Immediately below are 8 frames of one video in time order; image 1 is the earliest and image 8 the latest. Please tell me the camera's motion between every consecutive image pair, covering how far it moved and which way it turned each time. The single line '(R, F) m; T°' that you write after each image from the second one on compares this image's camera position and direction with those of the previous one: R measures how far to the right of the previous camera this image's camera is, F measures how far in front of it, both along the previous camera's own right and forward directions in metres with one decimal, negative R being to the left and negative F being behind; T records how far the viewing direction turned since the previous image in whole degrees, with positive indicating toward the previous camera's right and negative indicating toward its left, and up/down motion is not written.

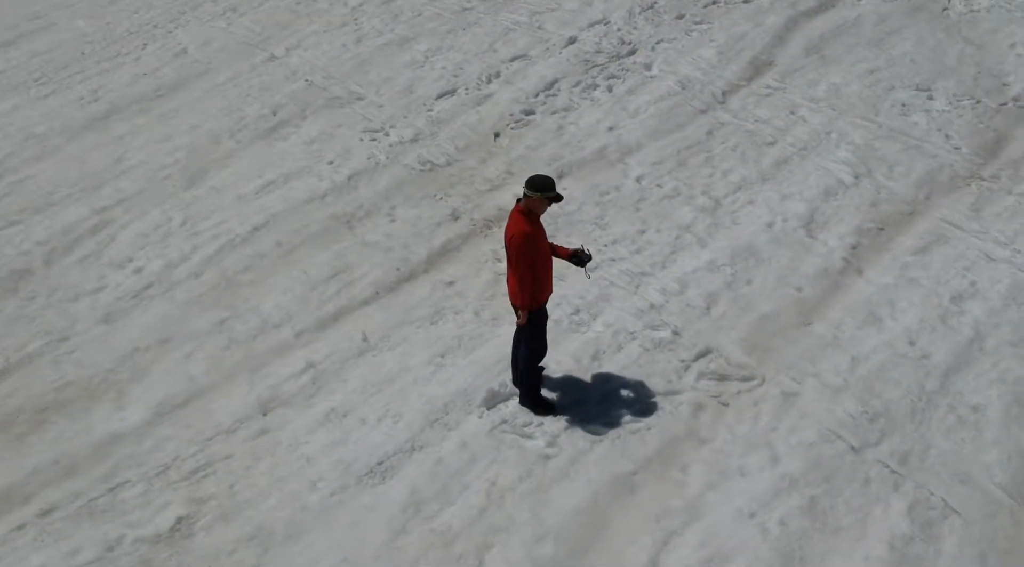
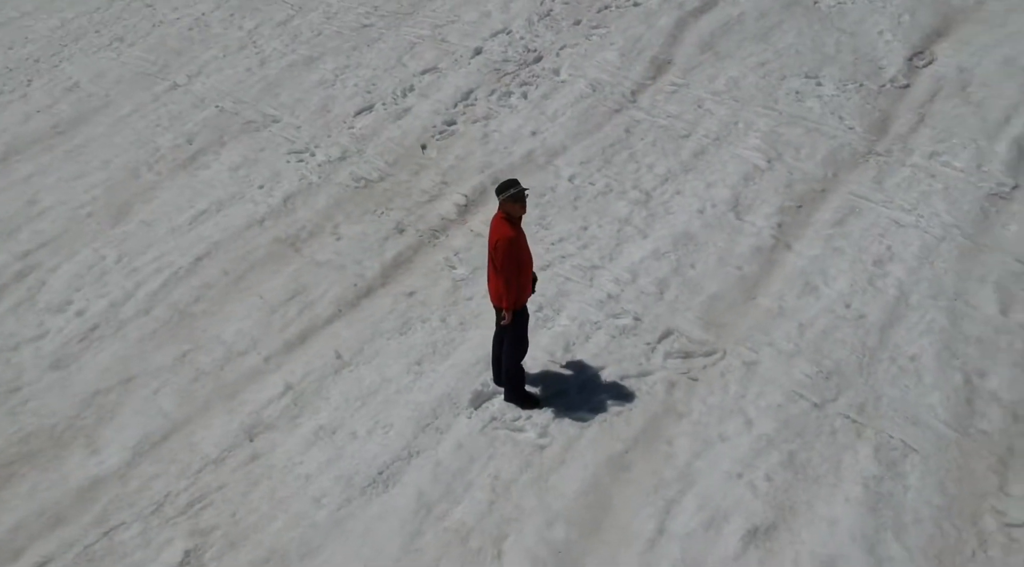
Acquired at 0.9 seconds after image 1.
(-0.8, -0.2) m; +8°
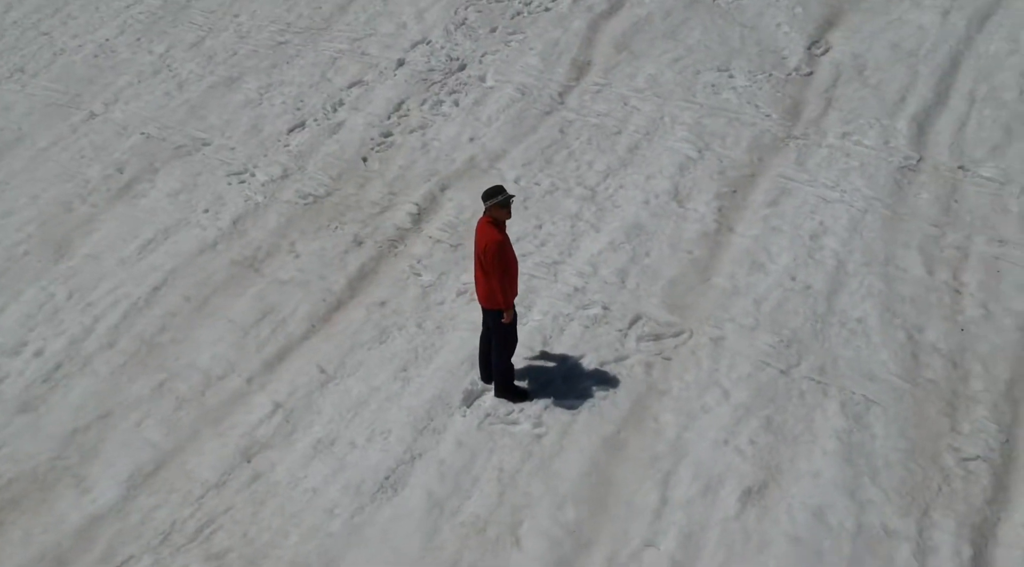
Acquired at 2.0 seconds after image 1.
(-0.8, -0.2) m; +7°
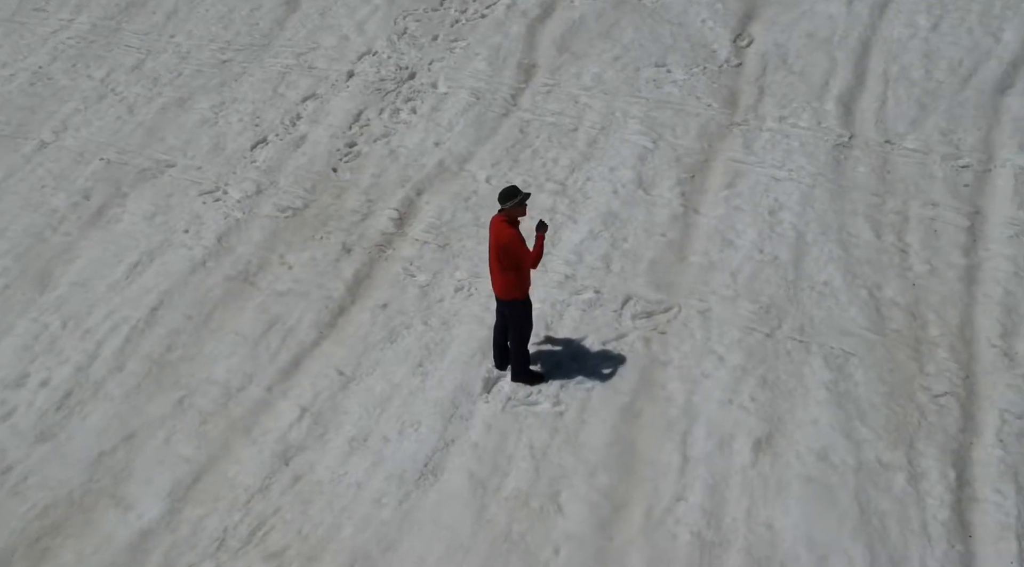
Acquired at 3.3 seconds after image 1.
(-1.0, -0.4) m; +7°
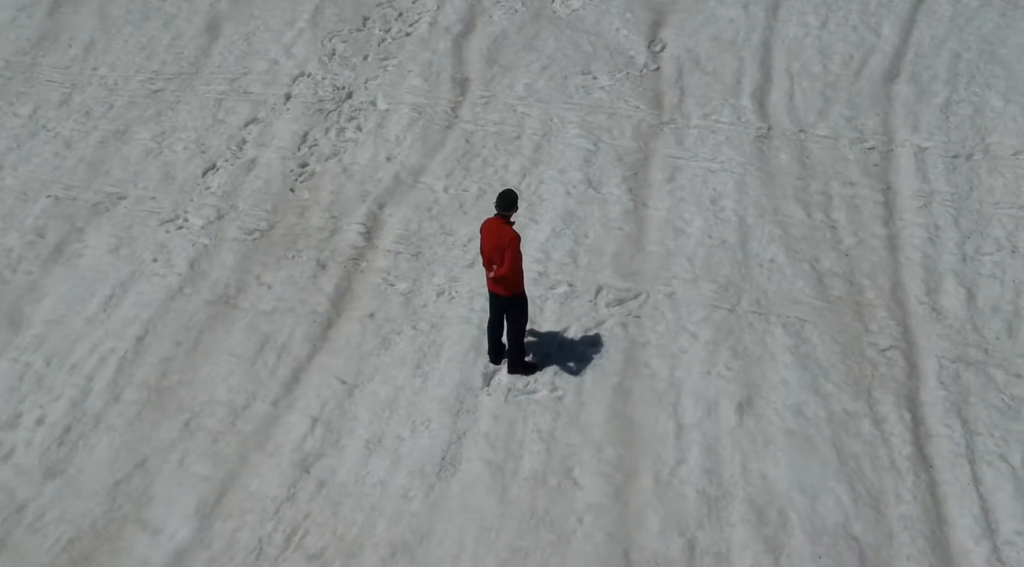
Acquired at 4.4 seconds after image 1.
(-1.0, -0.5) m; +8°
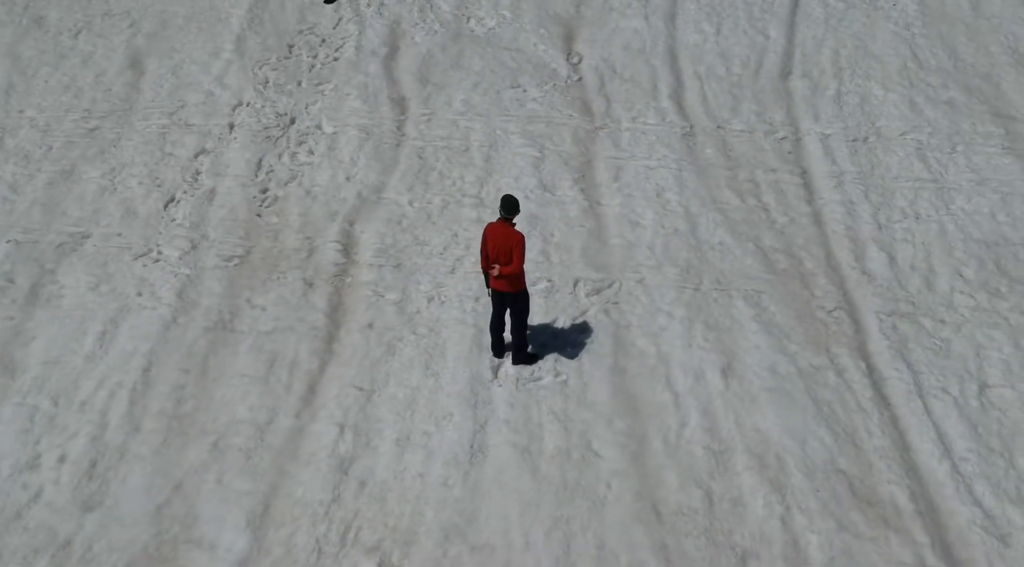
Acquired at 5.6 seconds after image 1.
(-1.3, -0.6) m; +9°
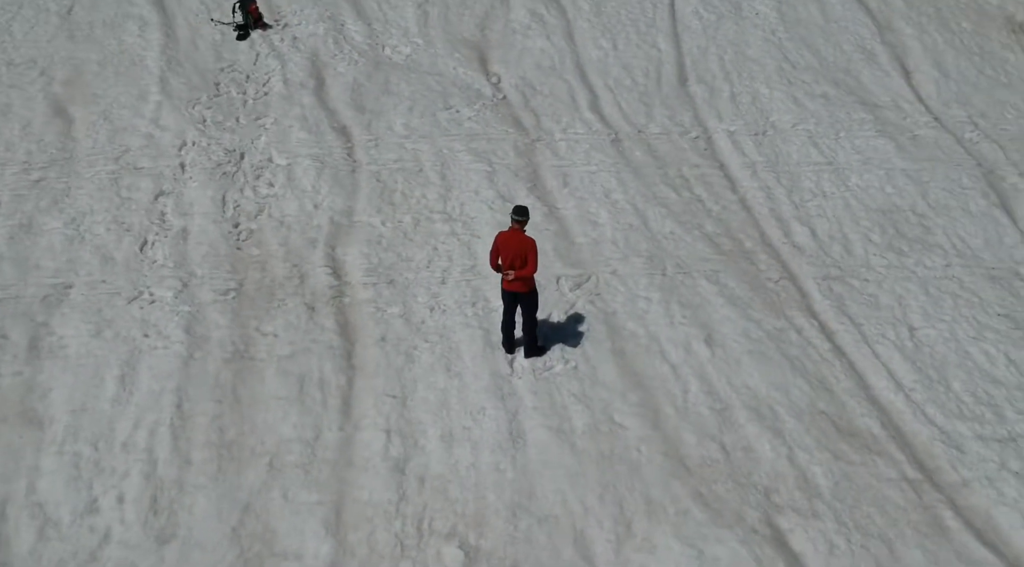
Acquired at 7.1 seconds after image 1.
(-1.8, -0.7) m; +10°
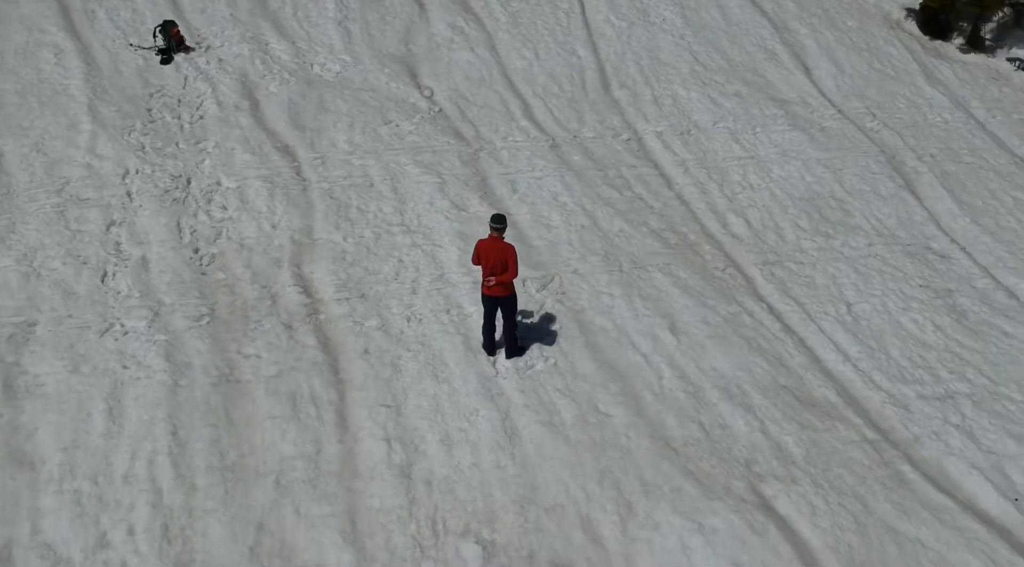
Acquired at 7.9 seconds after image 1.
(-1.0, -0.4) m; +7°
